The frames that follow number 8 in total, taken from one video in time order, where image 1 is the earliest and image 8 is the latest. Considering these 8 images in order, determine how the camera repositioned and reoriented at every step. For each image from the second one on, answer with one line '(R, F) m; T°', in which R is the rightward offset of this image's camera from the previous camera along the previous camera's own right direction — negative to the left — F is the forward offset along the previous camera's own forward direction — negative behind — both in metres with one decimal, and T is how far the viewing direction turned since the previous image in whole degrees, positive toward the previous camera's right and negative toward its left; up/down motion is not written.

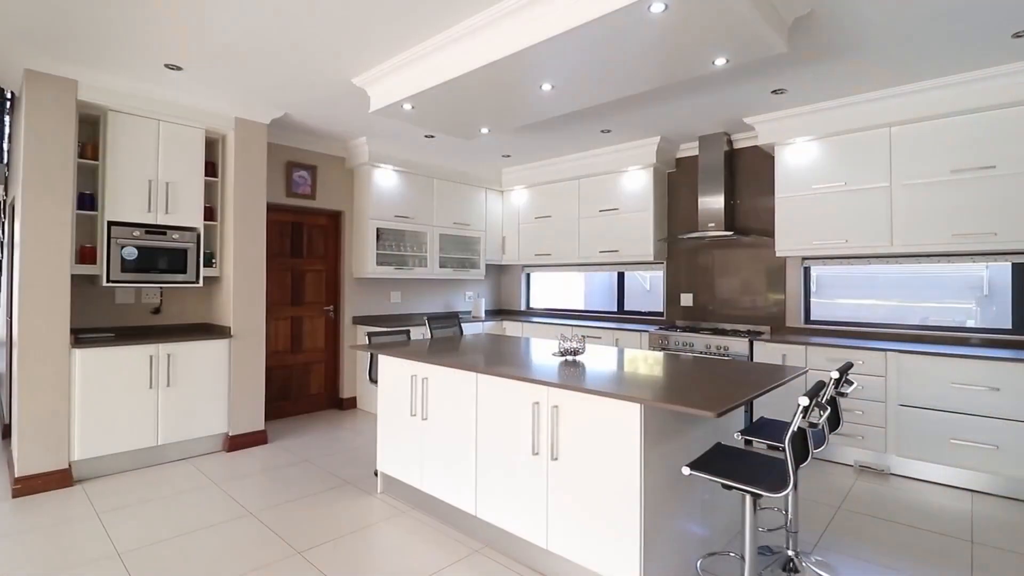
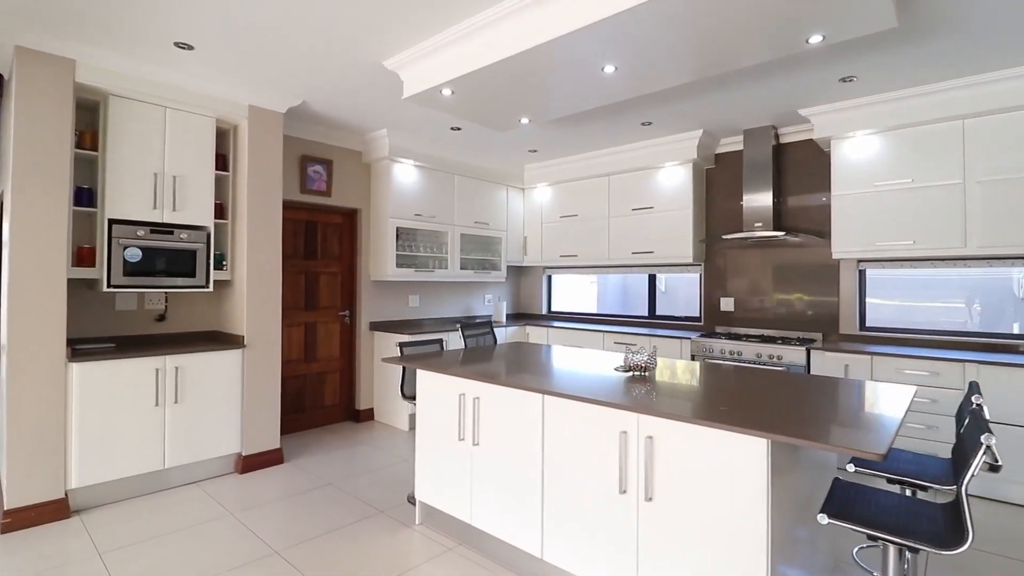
(-0.3, +0.3) m; +1°
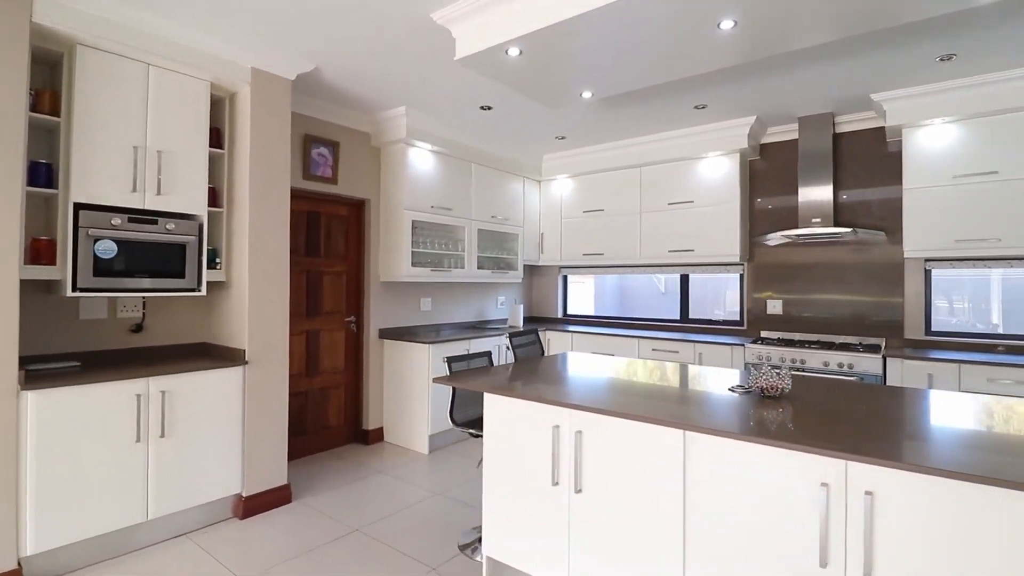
(-0.5, +0.5) m; +4°
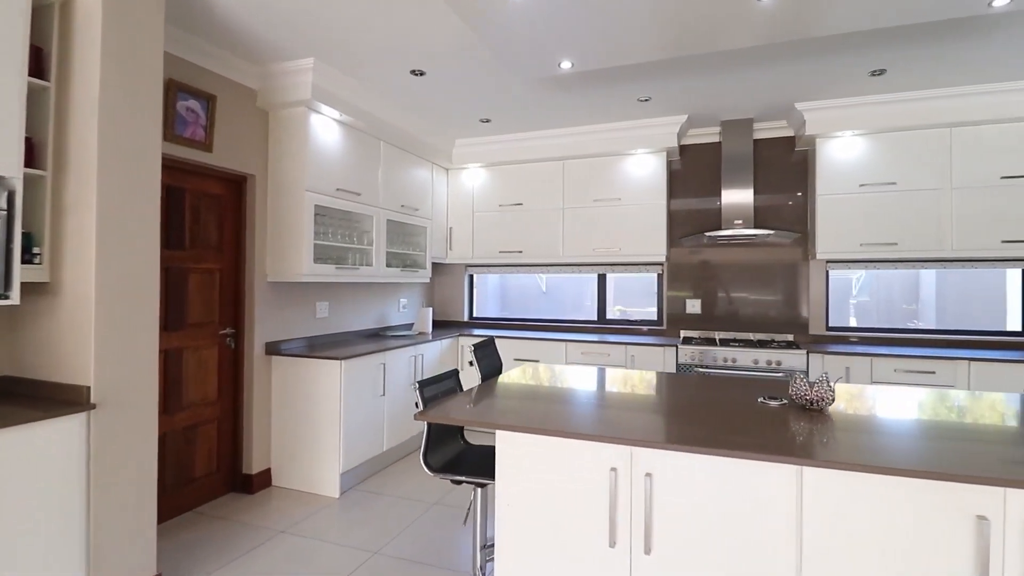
(-0.5, +0.6) m; +17°
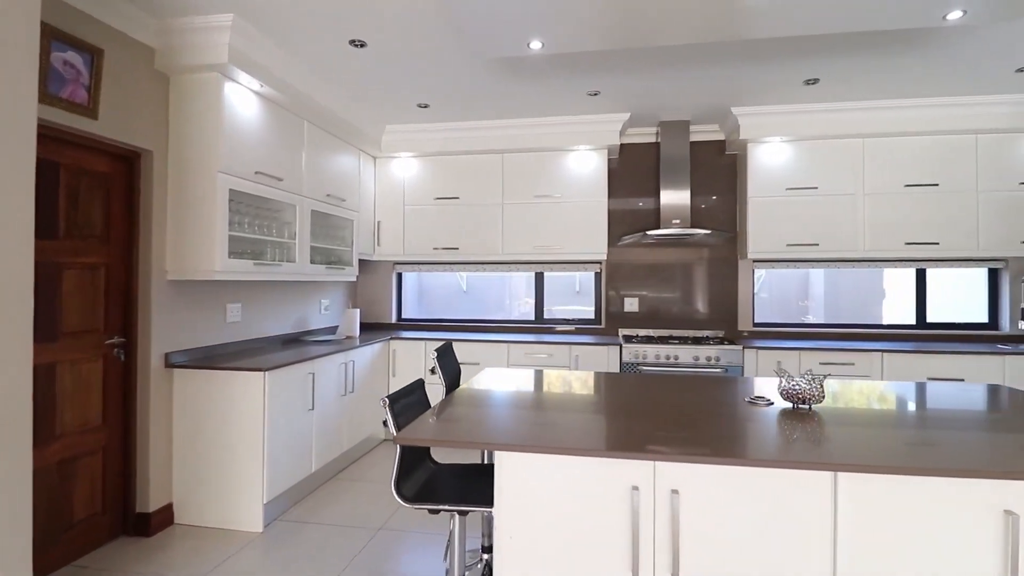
(-0.3, +0.2) m; +11°
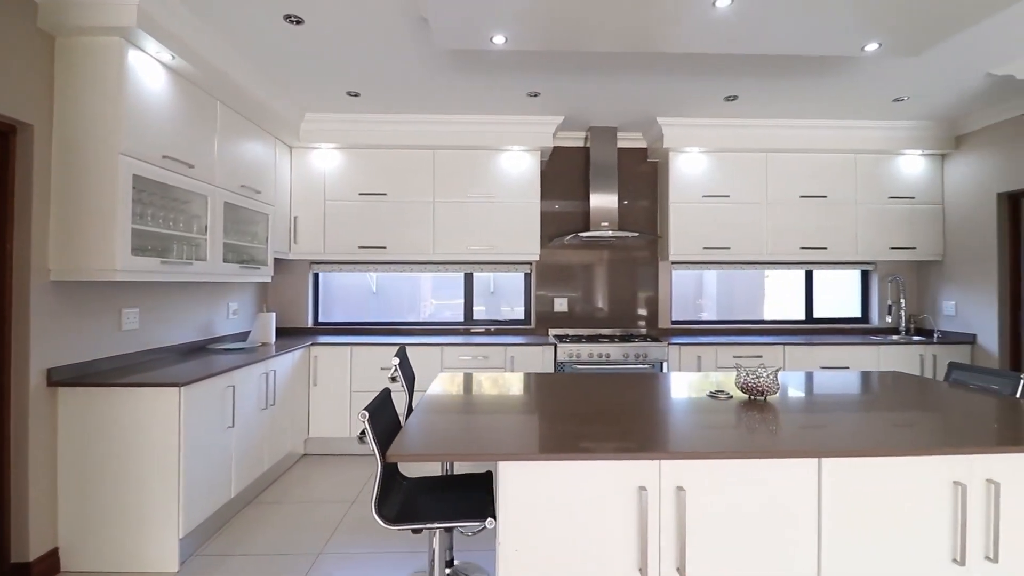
(-0.3, +0.1) m; +12°
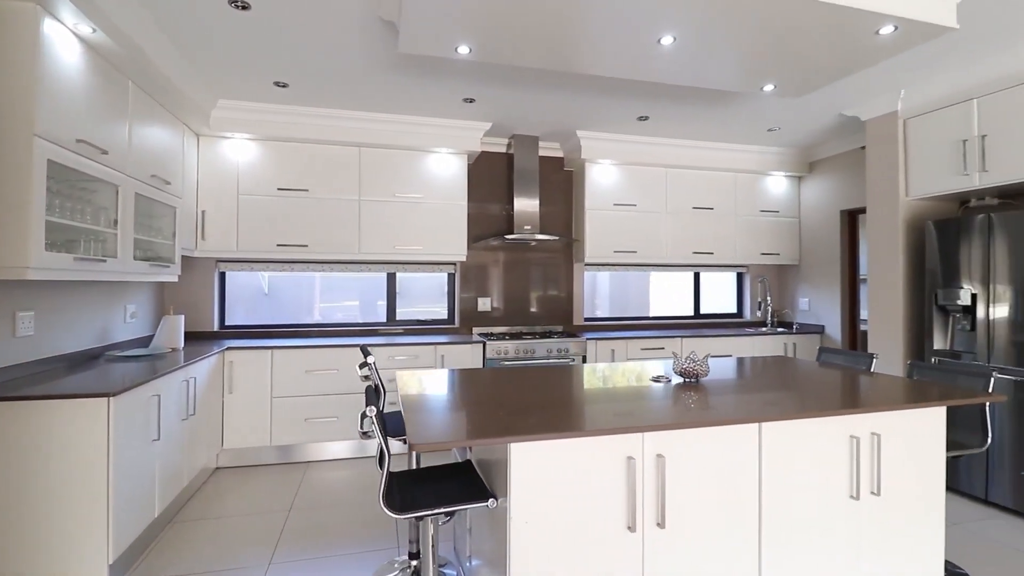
(-0.4, -0.1) m; +13°
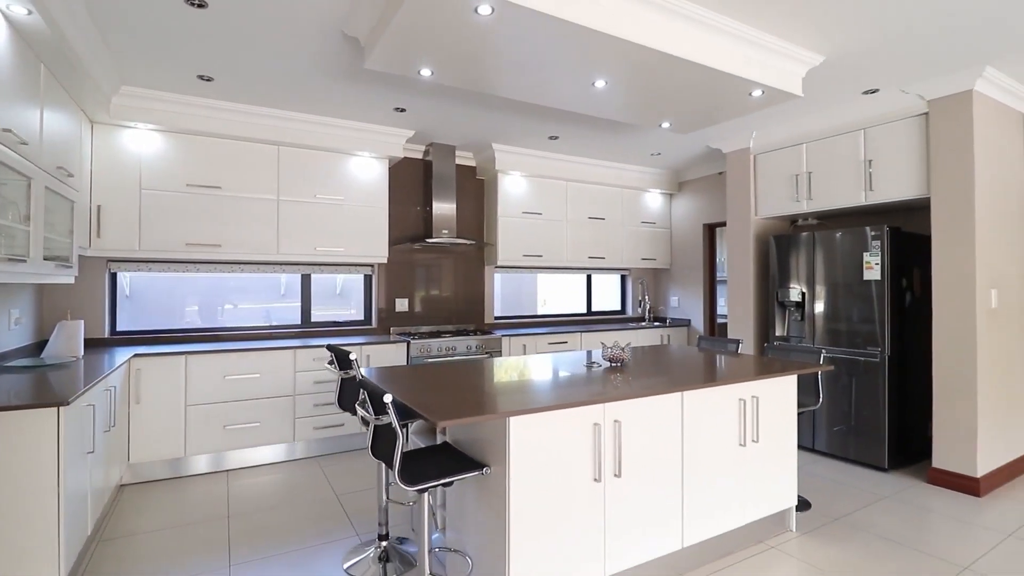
(-0.4, -0.2) m; +15°
